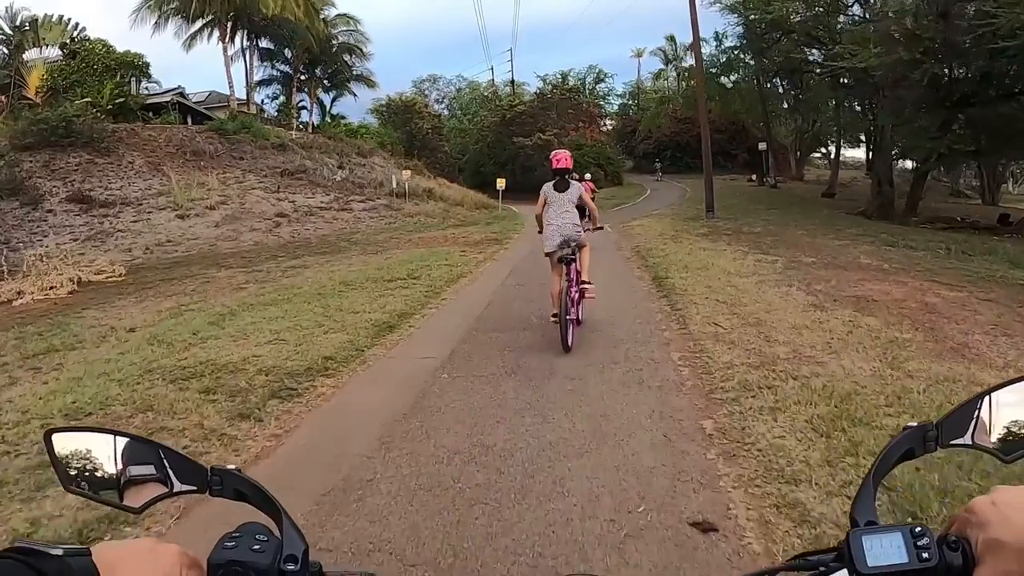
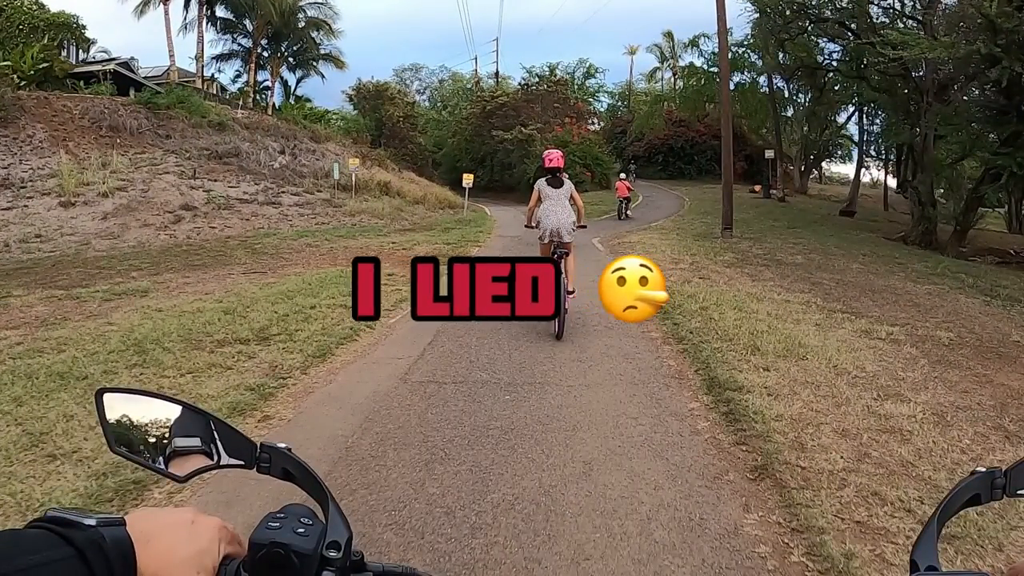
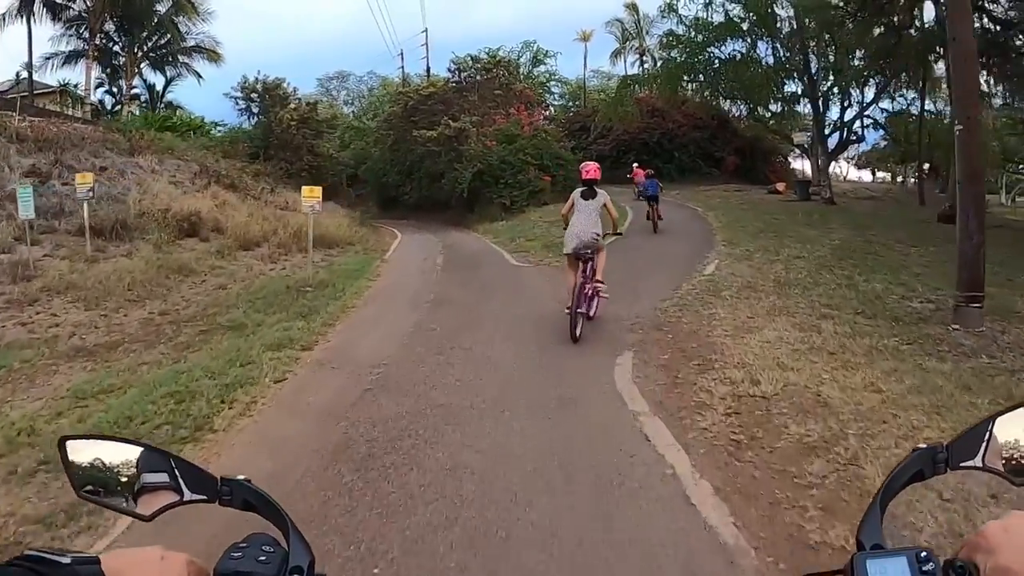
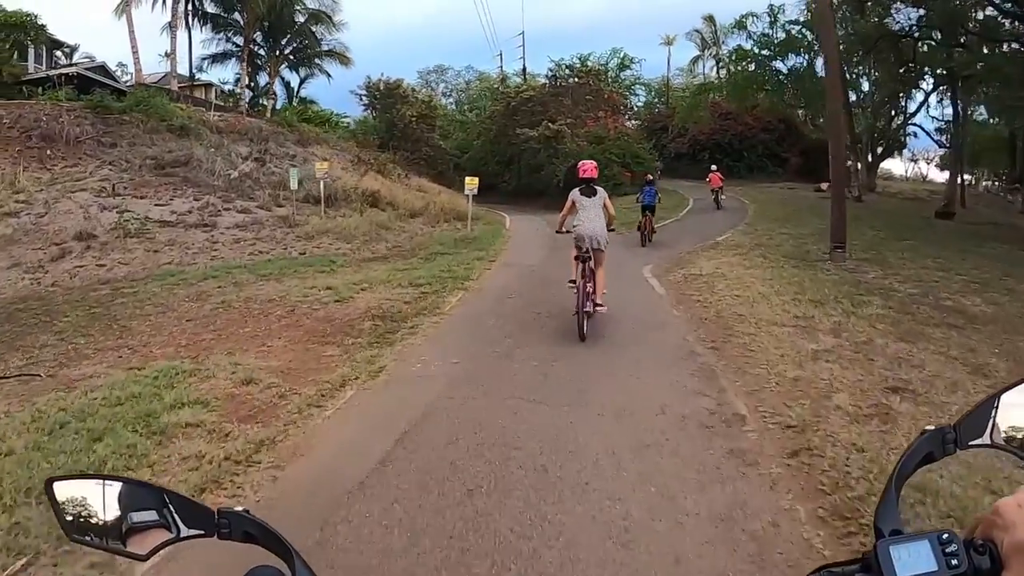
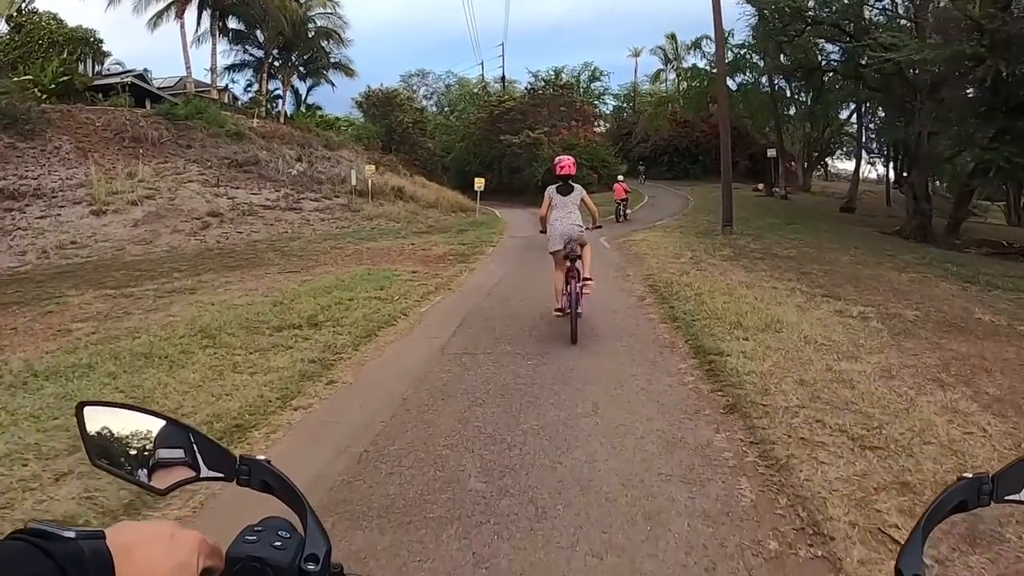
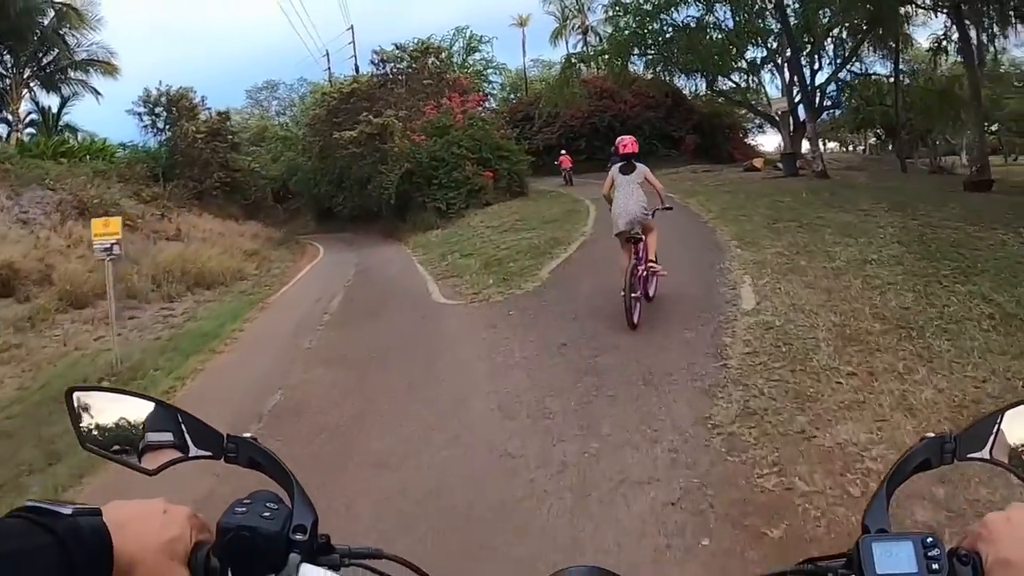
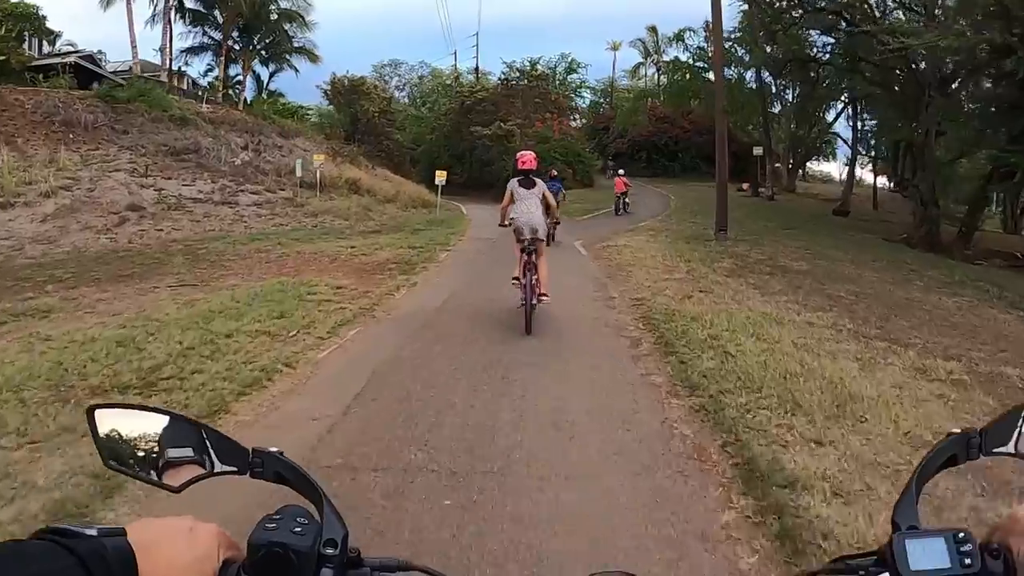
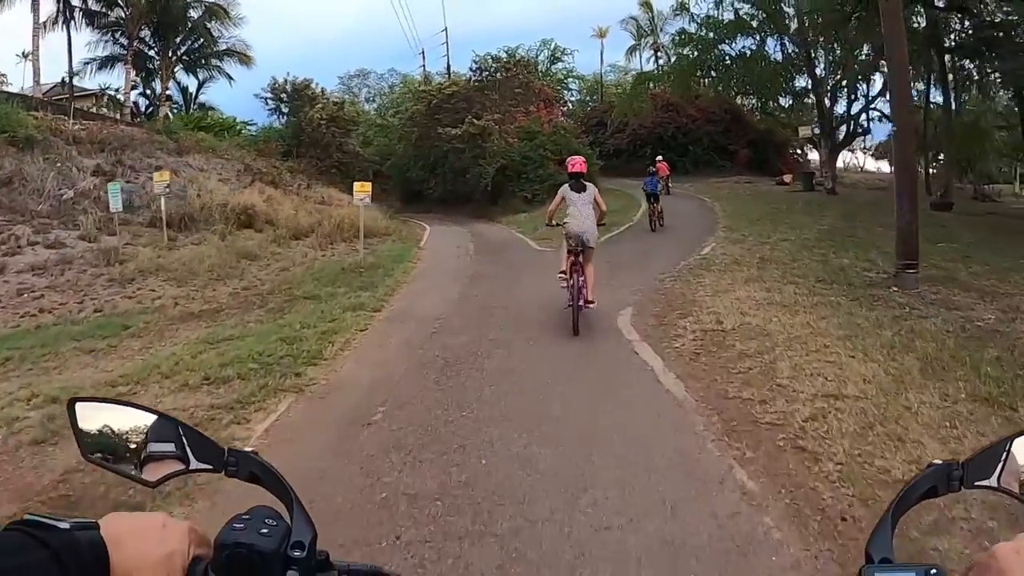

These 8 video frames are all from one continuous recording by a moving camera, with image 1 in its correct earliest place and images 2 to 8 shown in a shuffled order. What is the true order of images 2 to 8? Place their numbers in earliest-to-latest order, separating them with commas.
5, 2, 7, 4, 8, 3, 6
